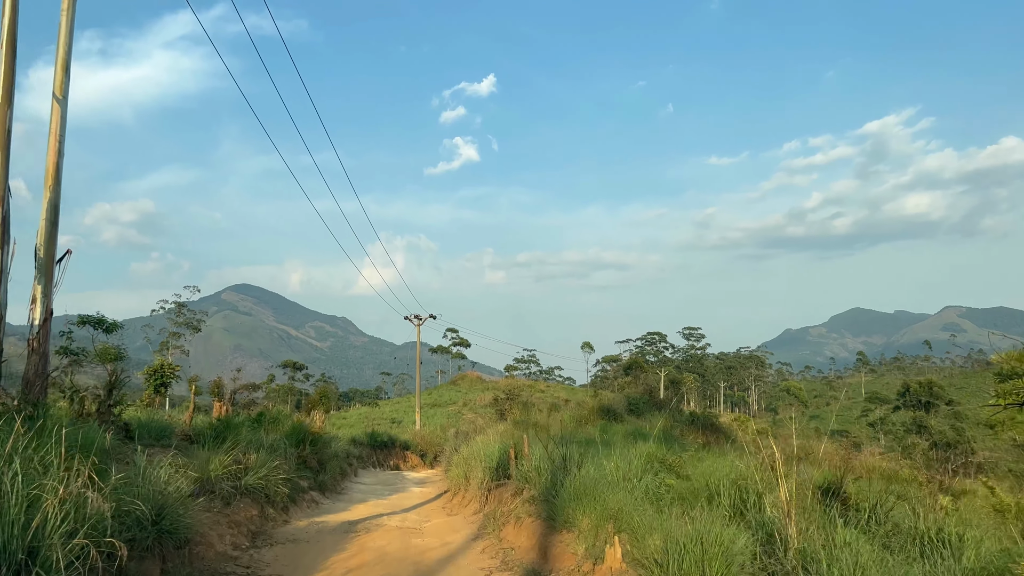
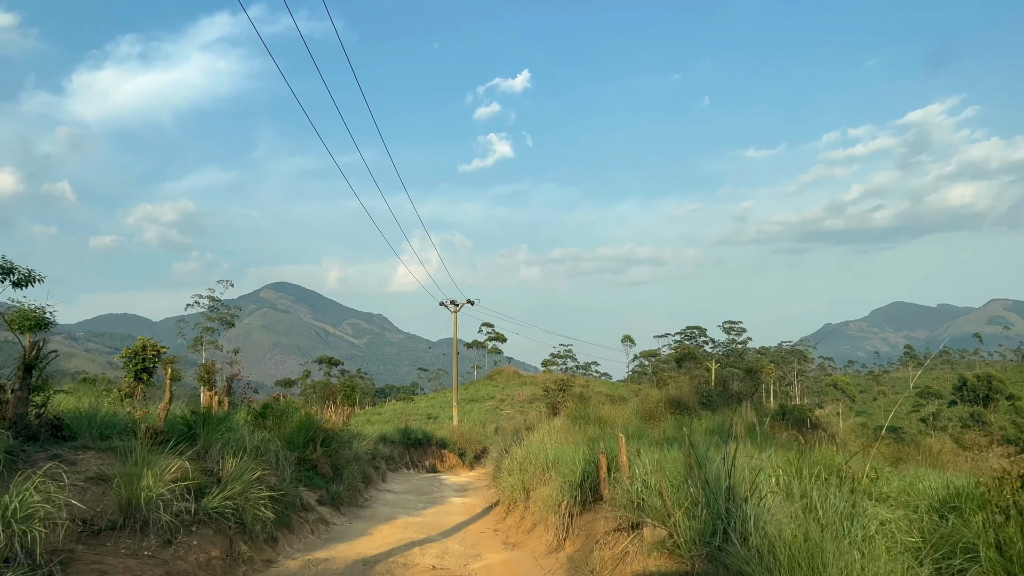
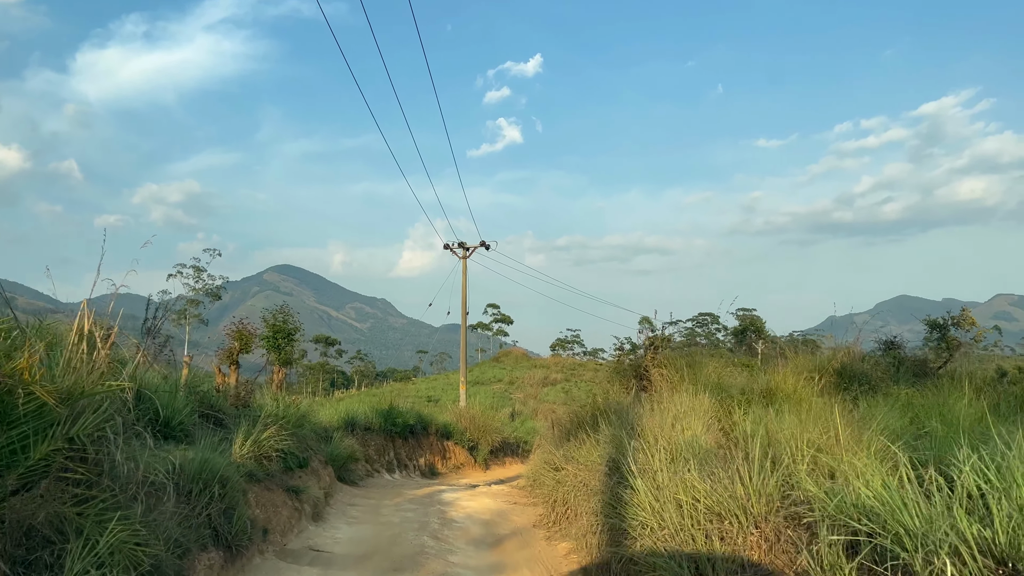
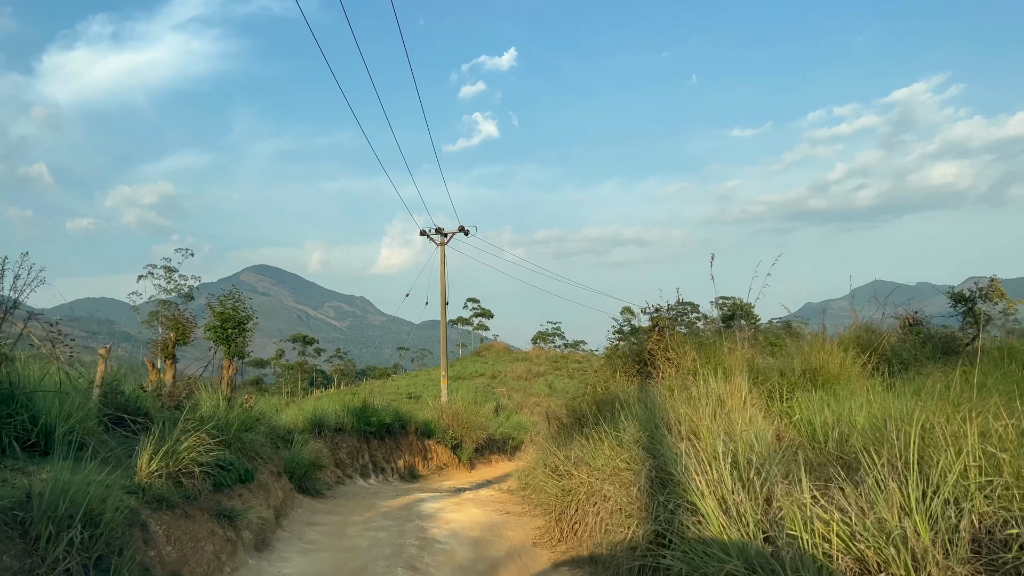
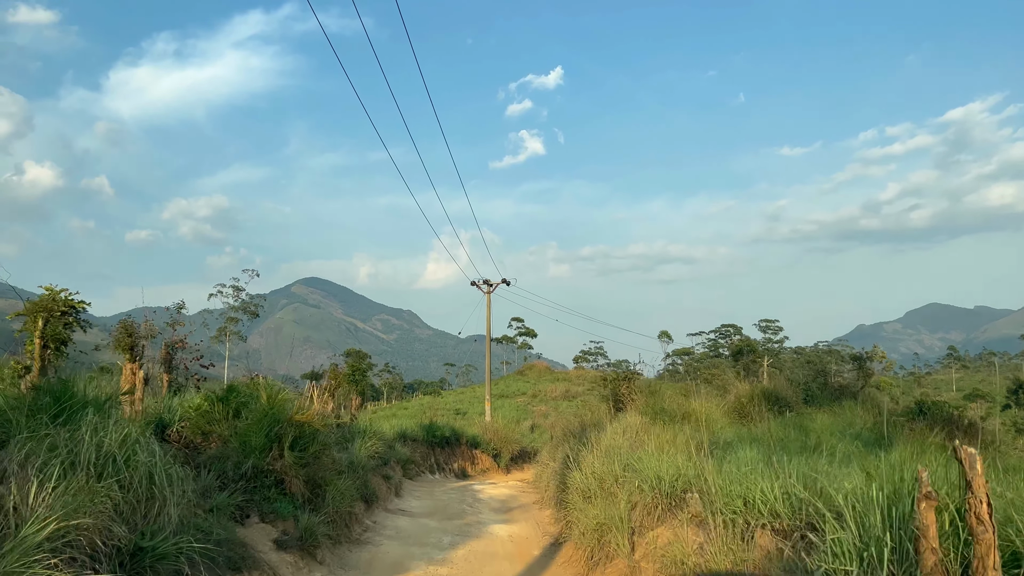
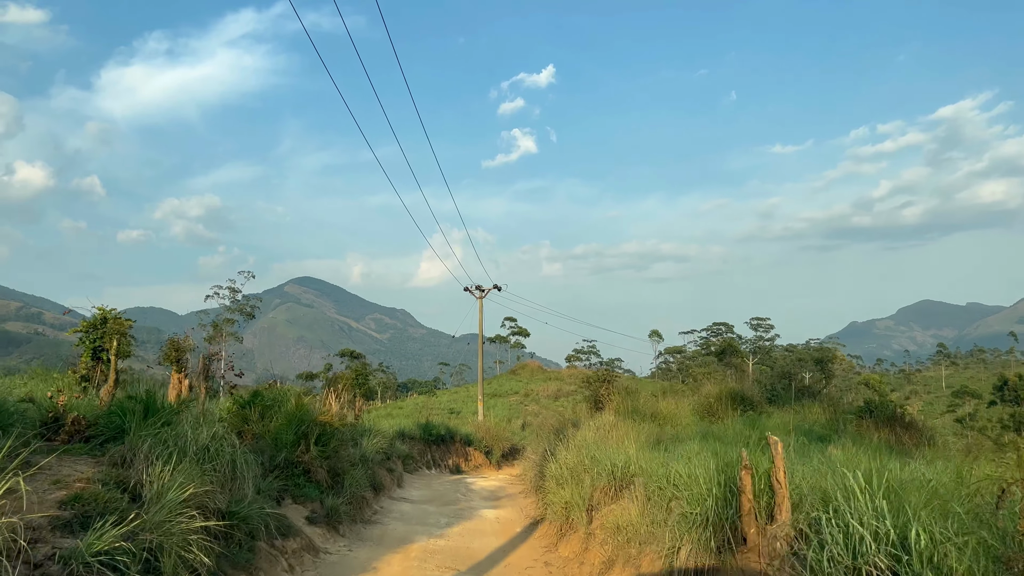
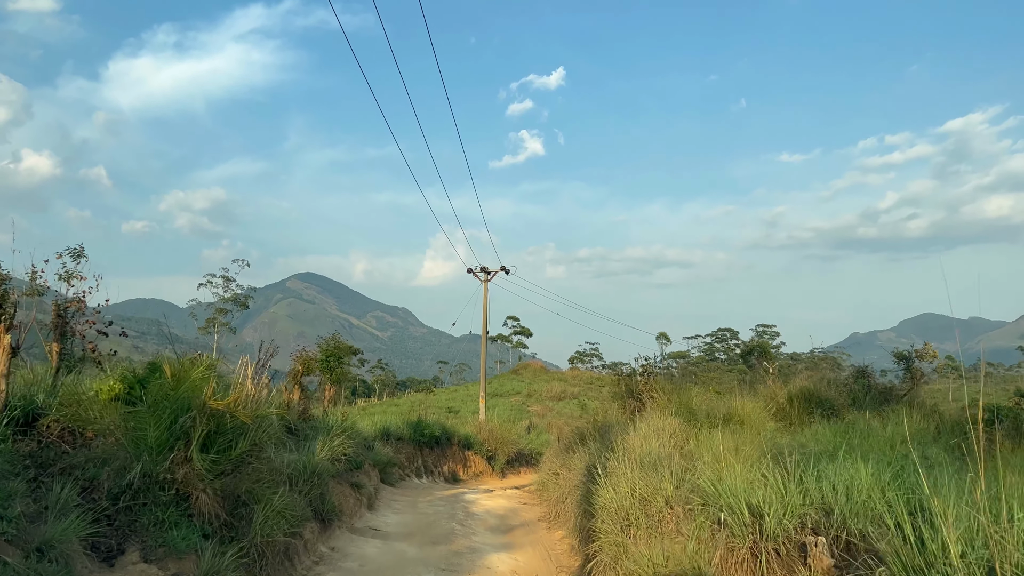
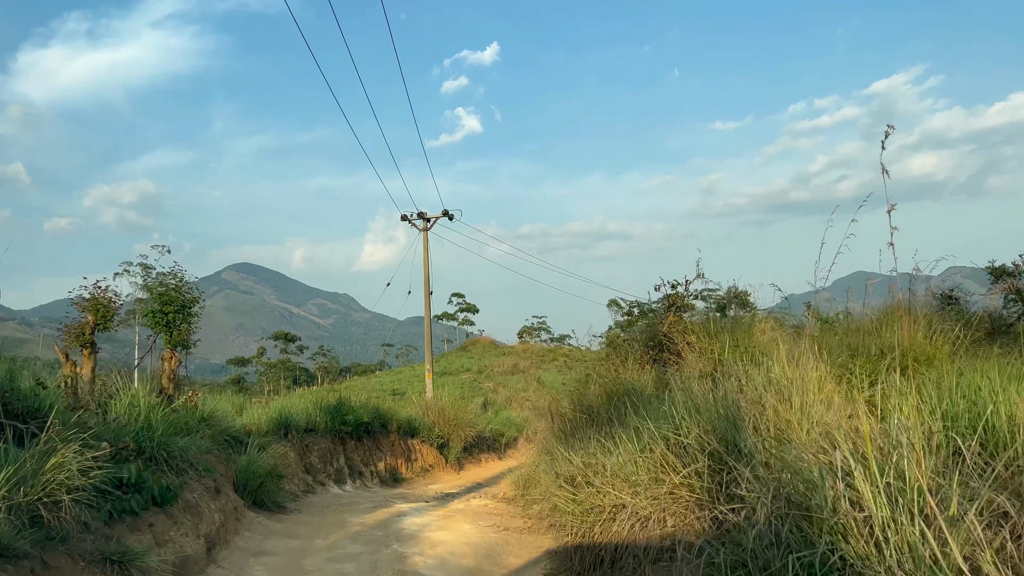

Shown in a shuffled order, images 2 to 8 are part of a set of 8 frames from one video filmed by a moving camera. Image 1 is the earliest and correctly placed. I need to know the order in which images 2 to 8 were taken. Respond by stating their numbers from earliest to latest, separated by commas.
2, 6, 5, 7, 3, 4, 8
